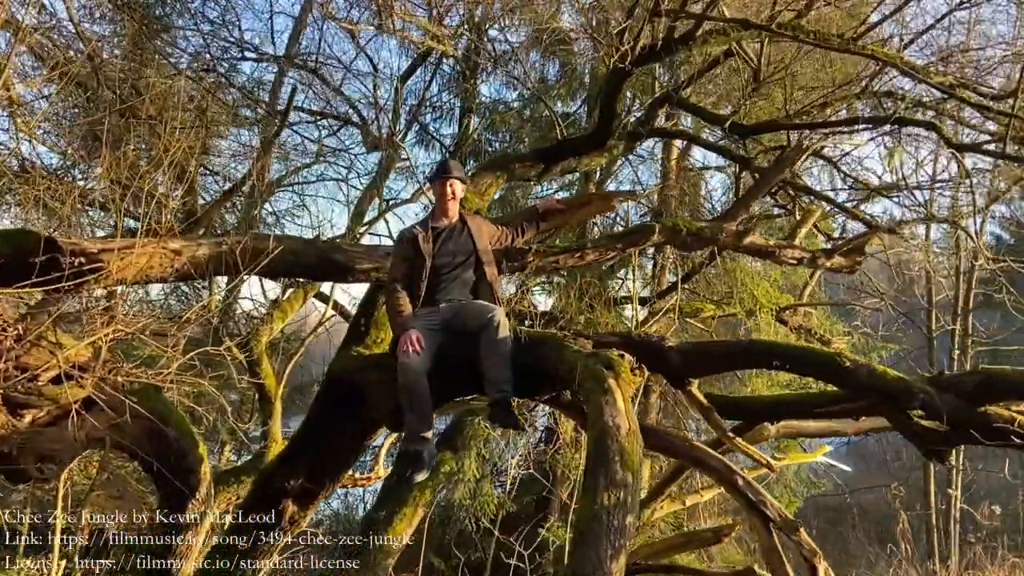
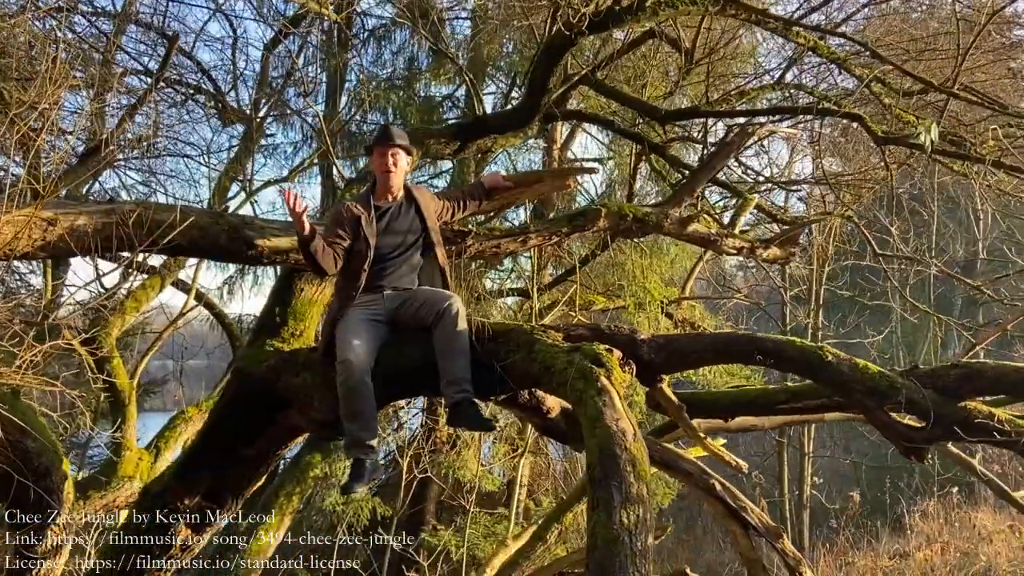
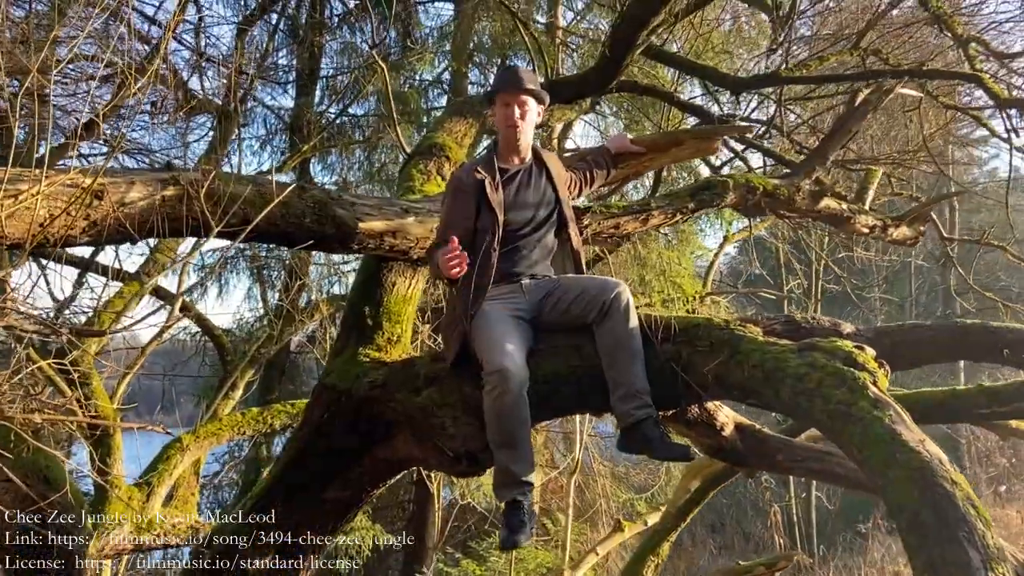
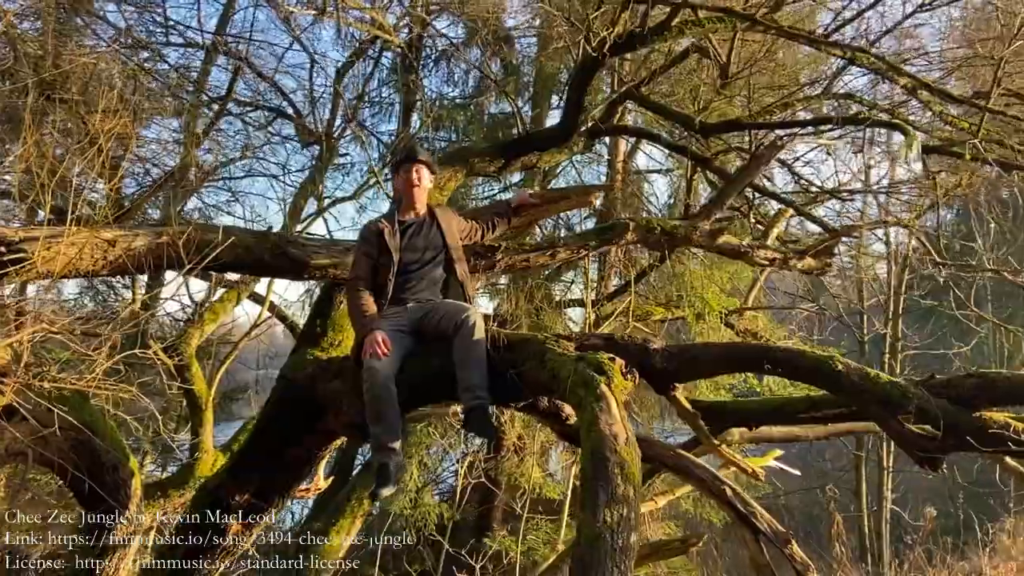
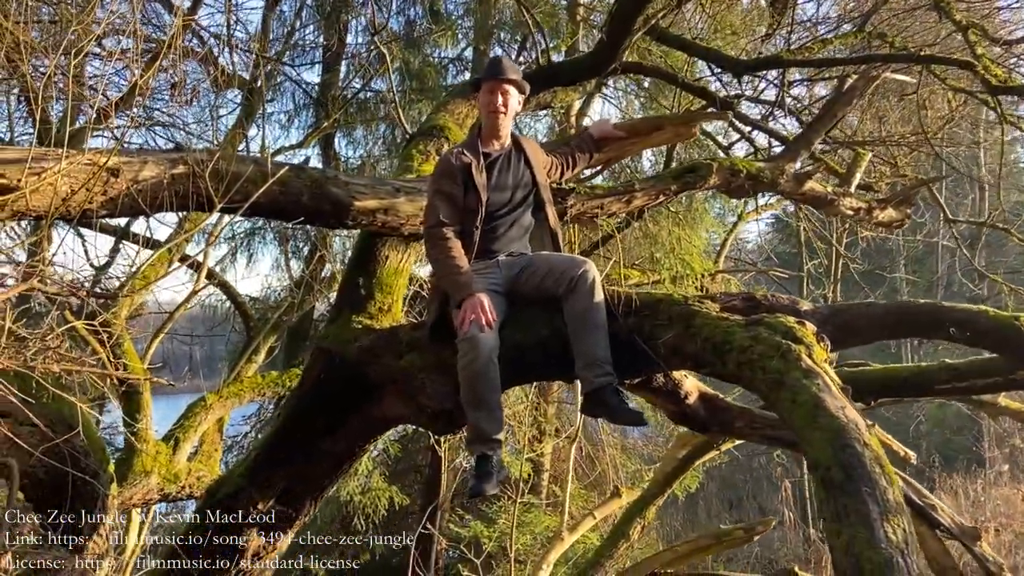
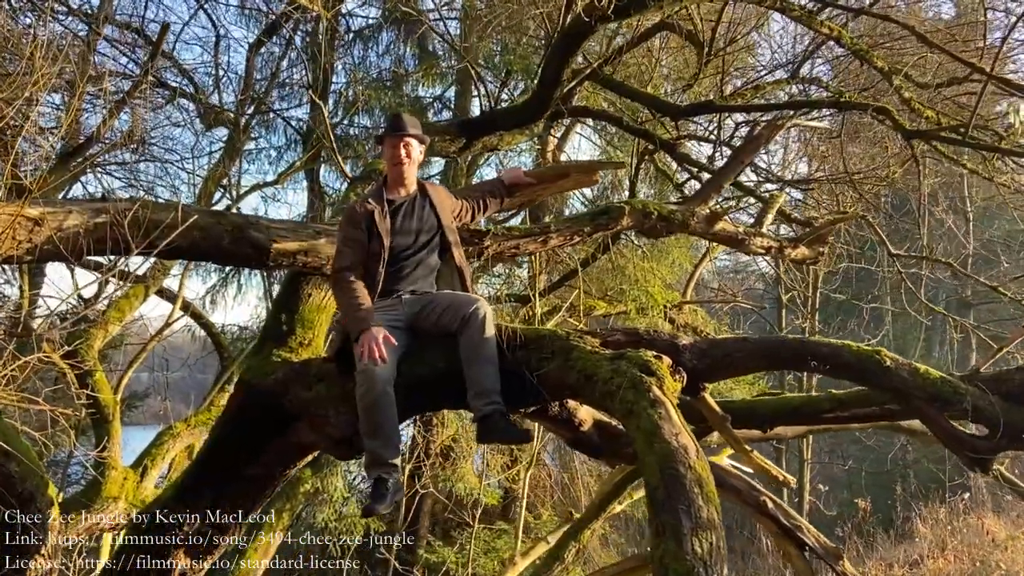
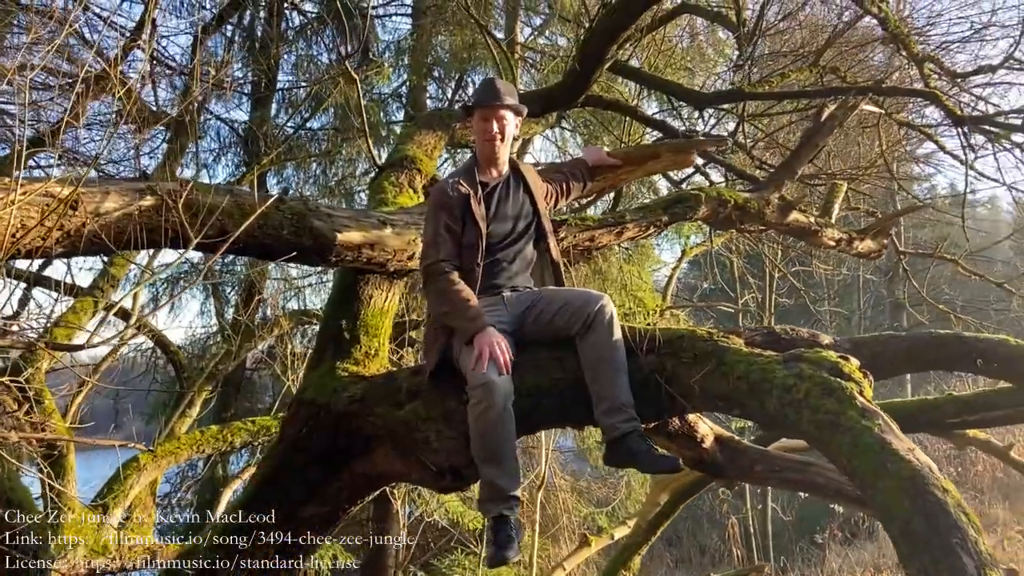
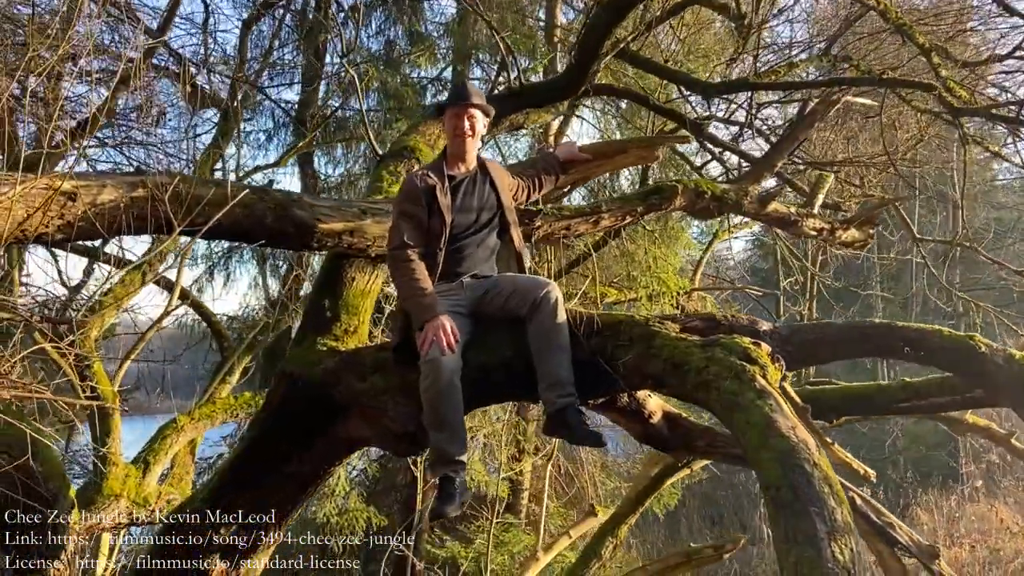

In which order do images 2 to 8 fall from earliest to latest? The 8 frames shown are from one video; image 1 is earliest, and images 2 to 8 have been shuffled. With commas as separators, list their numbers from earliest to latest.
4, 2, 6, 8, 5, 3, 7
